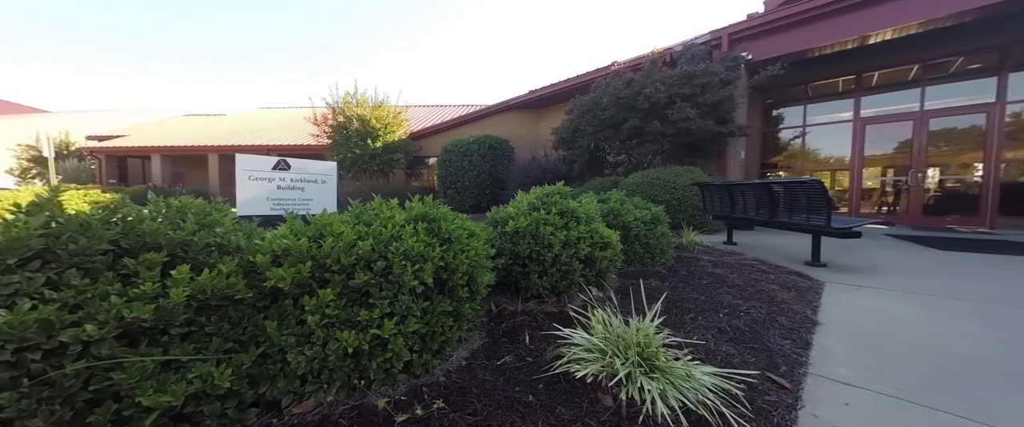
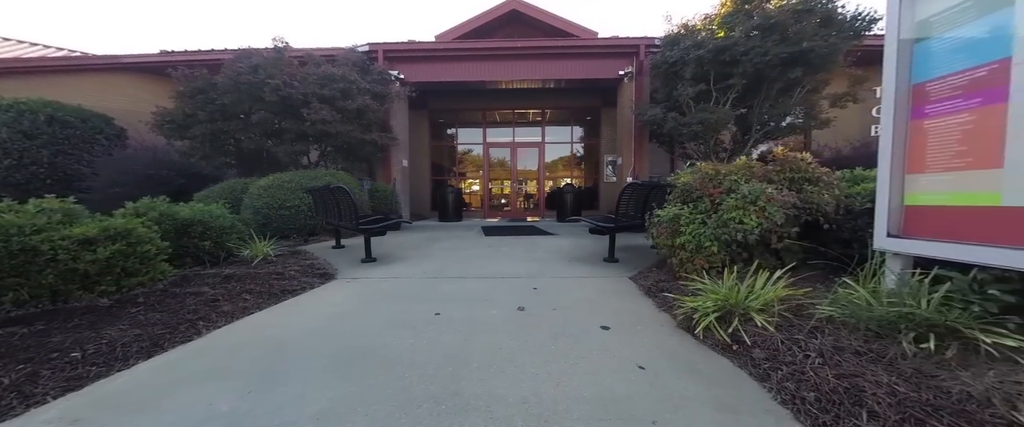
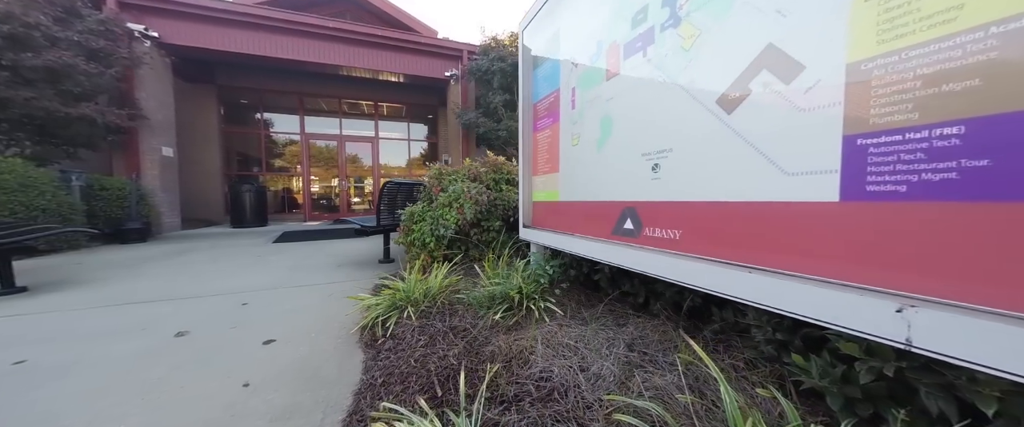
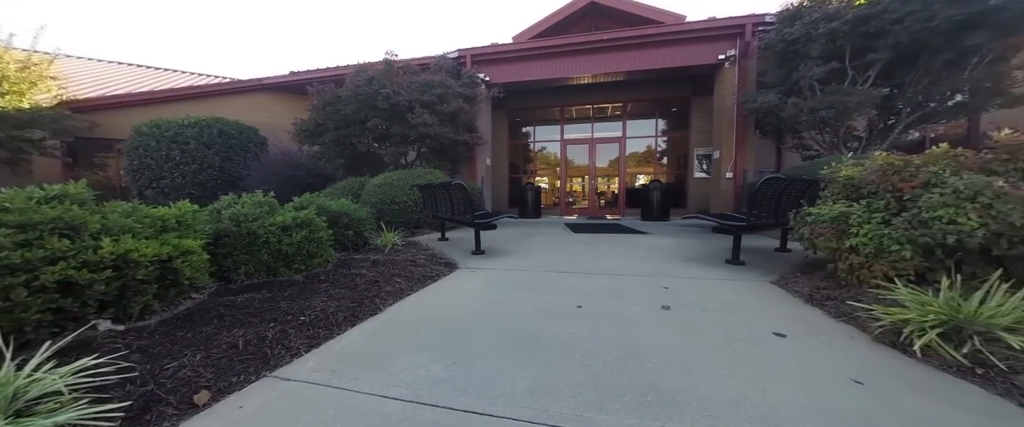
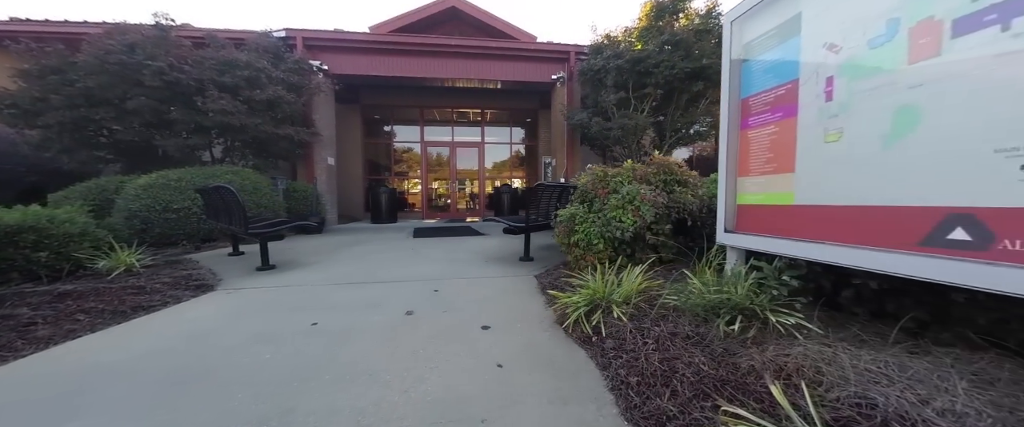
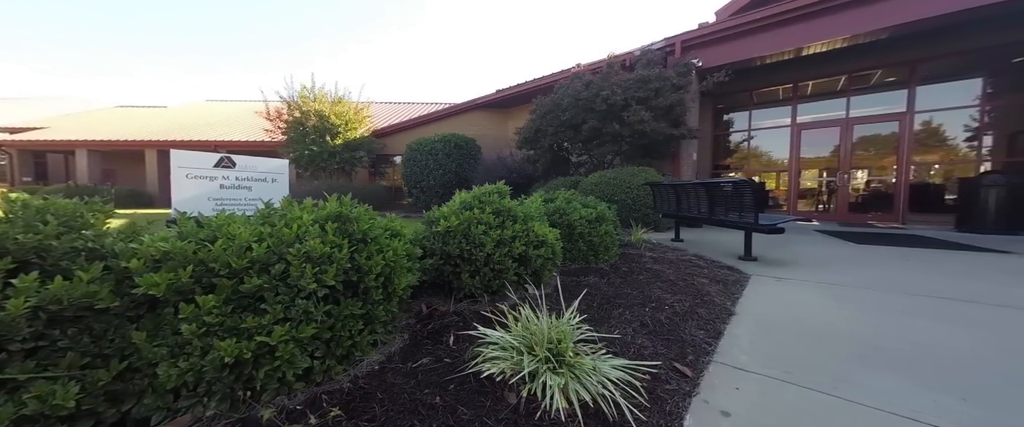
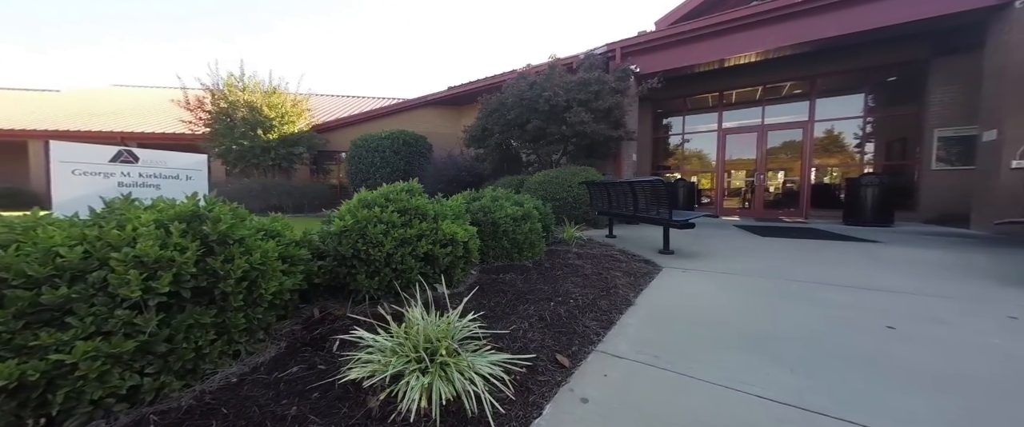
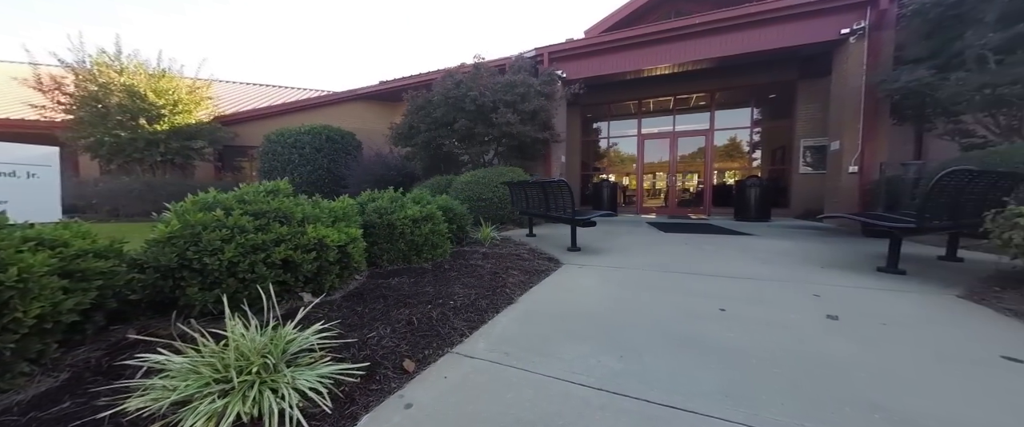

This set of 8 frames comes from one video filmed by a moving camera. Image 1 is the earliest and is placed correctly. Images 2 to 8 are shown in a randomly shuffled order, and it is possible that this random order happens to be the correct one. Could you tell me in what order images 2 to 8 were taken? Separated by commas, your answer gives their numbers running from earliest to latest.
6, 7, 8, 4, 2, 5, 3
